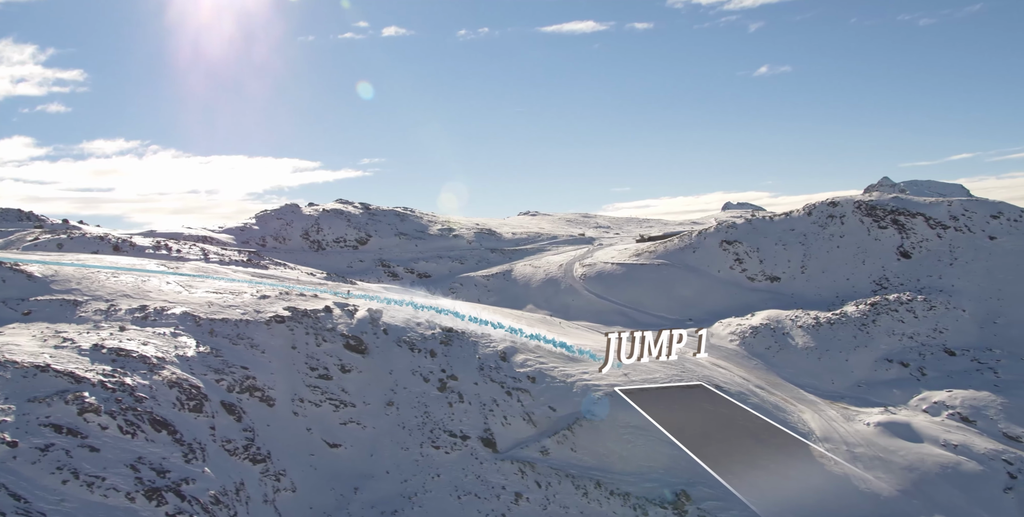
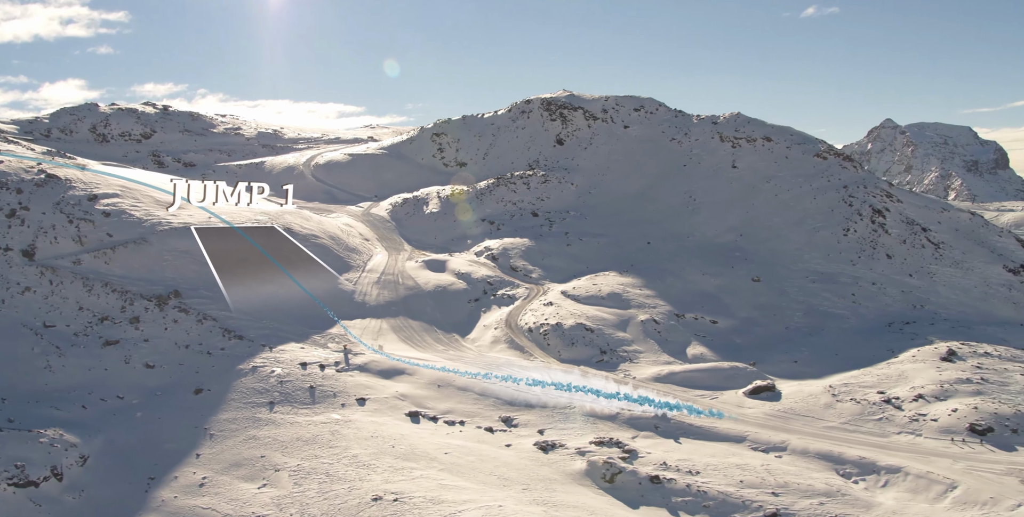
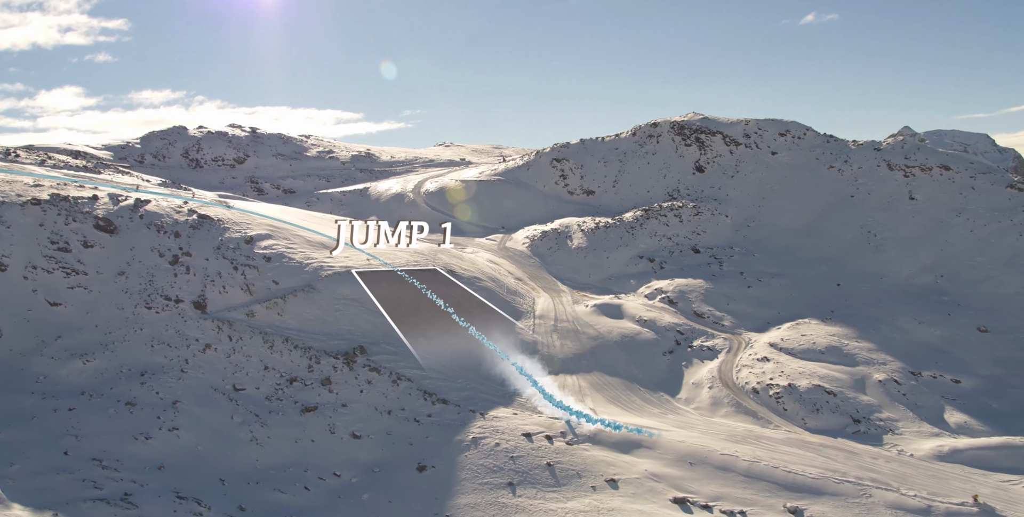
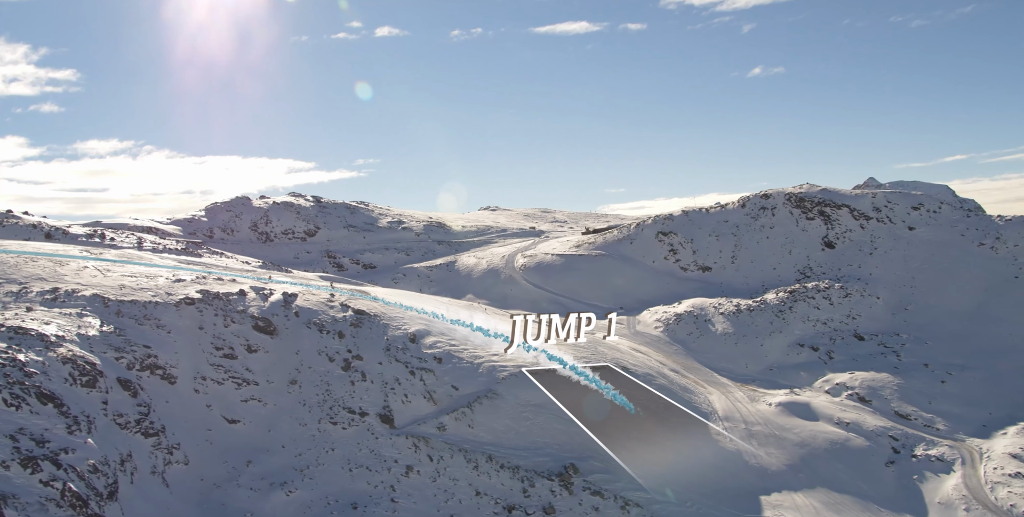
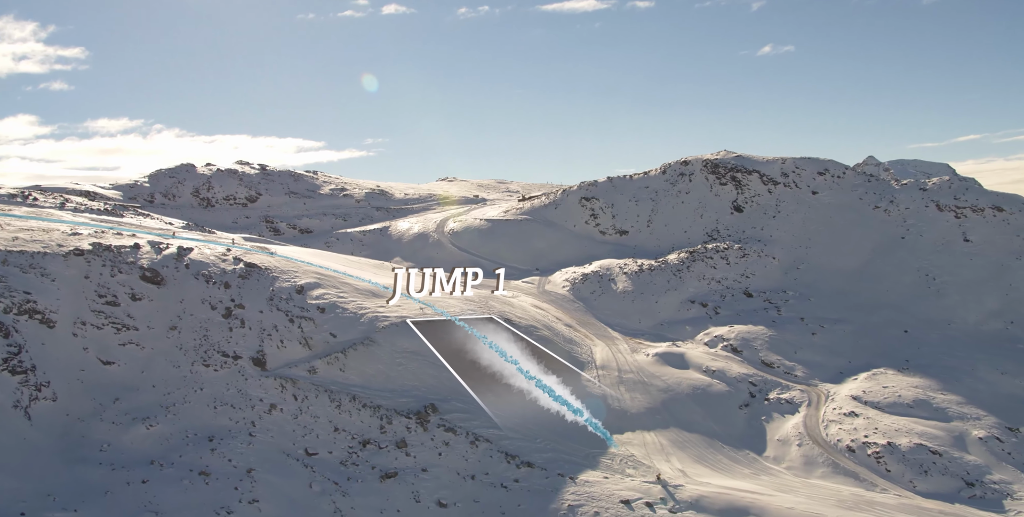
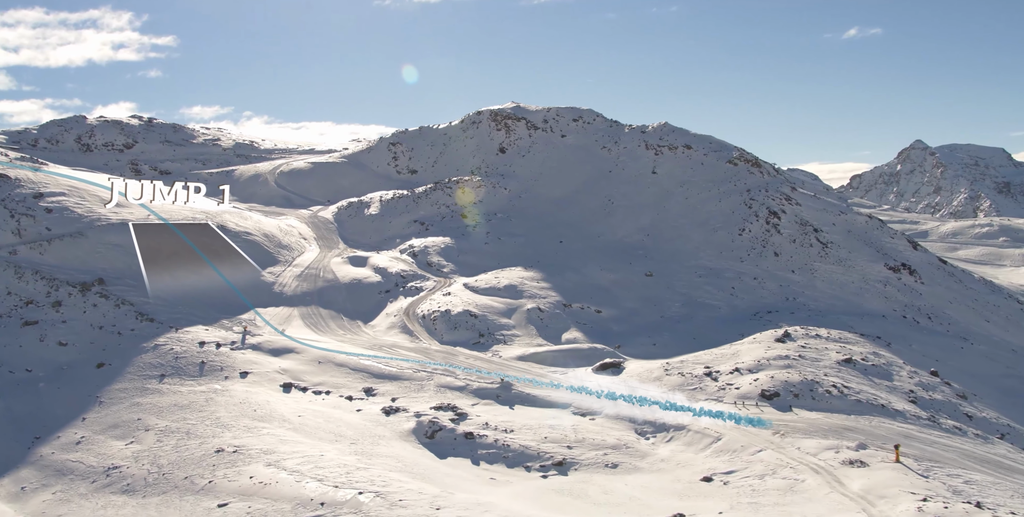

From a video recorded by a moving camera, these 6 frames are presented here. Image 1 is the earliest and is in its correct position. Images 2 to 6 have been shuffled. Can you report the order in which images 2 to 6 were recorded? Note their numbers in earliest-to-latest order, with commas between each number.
4, 5, 3, 2, 6
